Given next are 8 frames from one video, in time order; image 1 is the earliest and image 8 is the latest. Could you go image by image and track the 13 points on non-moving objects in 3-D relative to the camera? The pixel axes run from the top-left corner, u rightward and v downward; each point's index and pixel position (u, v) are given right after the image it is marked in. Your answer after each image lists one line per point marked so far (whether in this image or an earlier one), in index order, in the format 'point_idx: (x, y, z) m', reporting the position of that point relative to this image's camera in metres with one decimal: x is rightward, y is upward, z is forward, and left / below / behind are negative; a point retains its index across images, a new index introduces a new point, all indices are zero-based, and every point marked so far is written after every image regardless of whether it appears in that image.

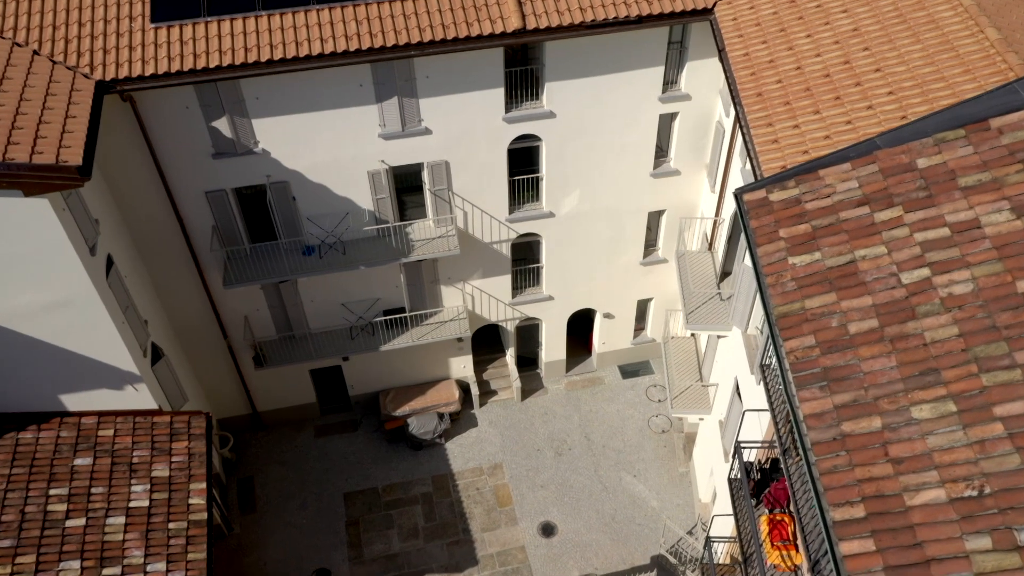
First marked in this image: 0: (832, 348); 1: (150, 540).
0: (+4.0, -0.7, +10.4) m
1: (-7.7, -5.3, +17.7) m
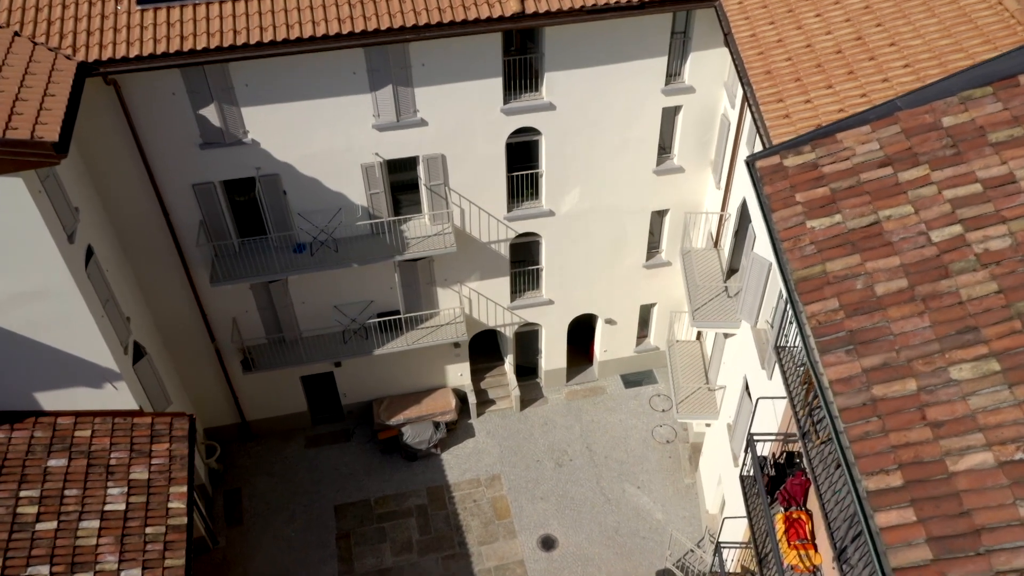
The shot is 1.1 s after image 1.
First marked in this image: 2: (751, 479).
0: (+4.0, -0.2, +9.6) m
1: (-7.7, -5.1, +16.6) m
2: (+4.3, -3.4, +14.9) m
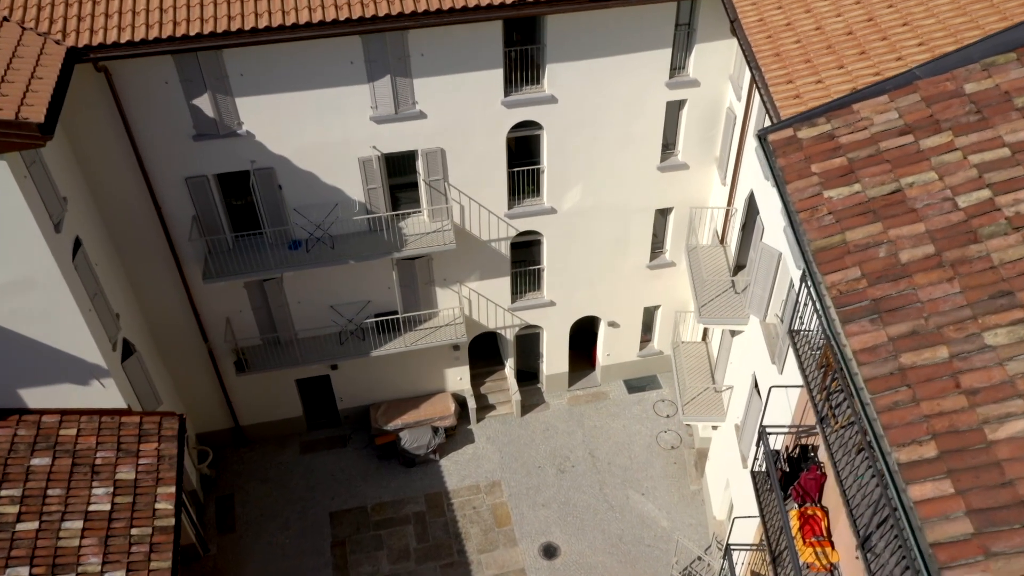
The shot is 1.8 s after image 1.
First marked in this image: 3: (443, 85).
0: (+4.0, +0.1, +9.0) m
1: (-7.7, -4.9, +16.0) m
2: (+4.3, -3.2, +14.3) m
3: (-1.6, +4.7, +19.2) m
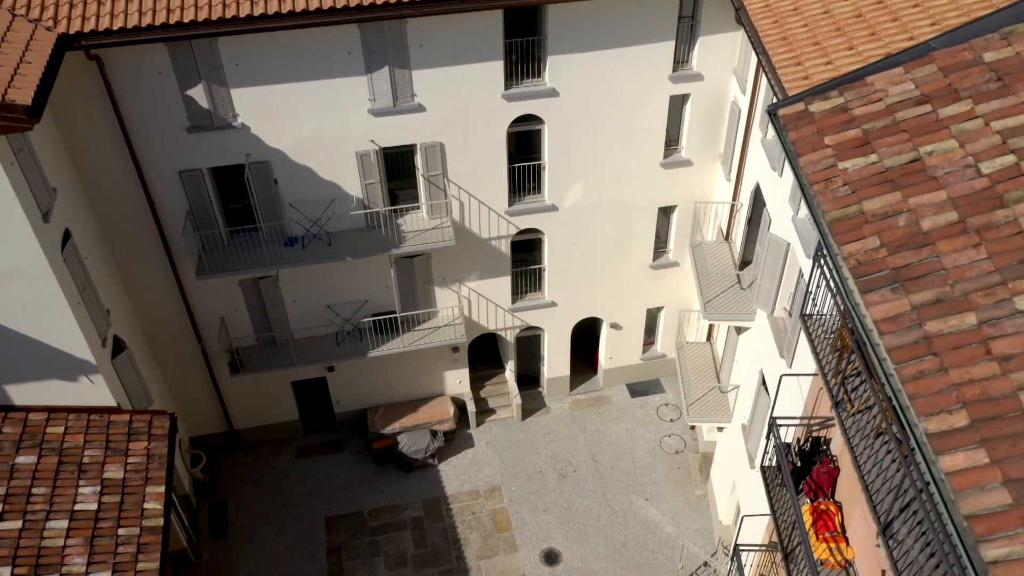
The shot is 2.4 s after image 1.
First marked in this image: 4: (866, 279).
0: (+4.0, +0.4, +8.6) m
1: (-7.7, -4.8, +15.4) m
2: (+4.3, -3.0, +13.8) m
3: (-1.6, +4.7, +18.9) m
4: (+3.6, +0.1, +8.5) m
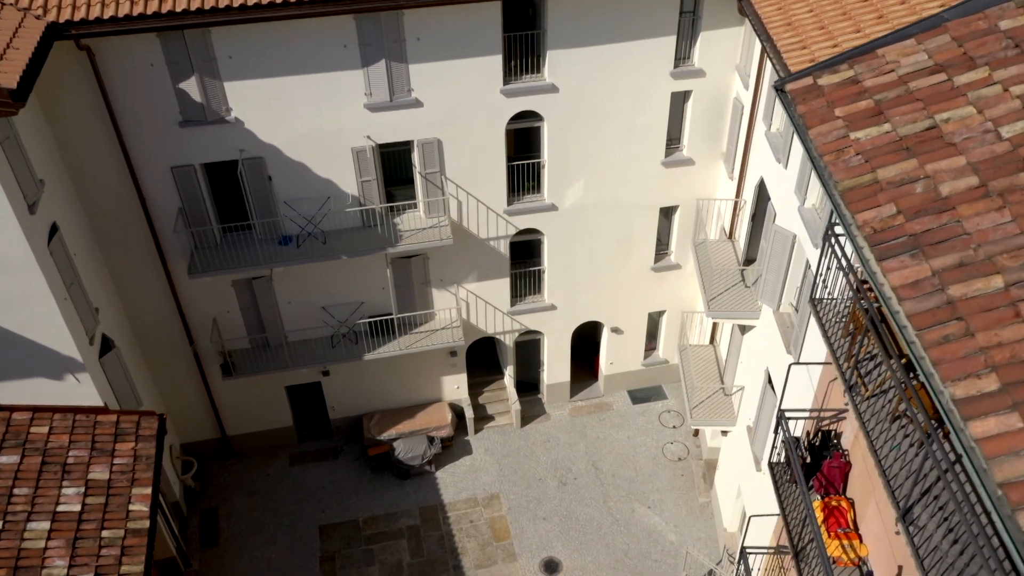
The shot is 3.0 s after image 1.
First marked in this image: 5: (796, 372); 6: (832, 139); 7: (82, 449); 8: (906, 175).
0: (+4.0, +0.7, +8.2) m
1: (-7.7, -4.6, +14.8) m
2: (+4.3, -2.8, +13.2) m
3: (-1.6, +4.8, +18.5) m
4: (+3.6, +0.4, +8.1) m
5: (+4.9, -1.4, +14.4) m
6: (+3.6, +1.7, +9.5) m
7: (-8.4, -3.1, +16.3) m
8: (+4.0, +1.1, +8.6) m
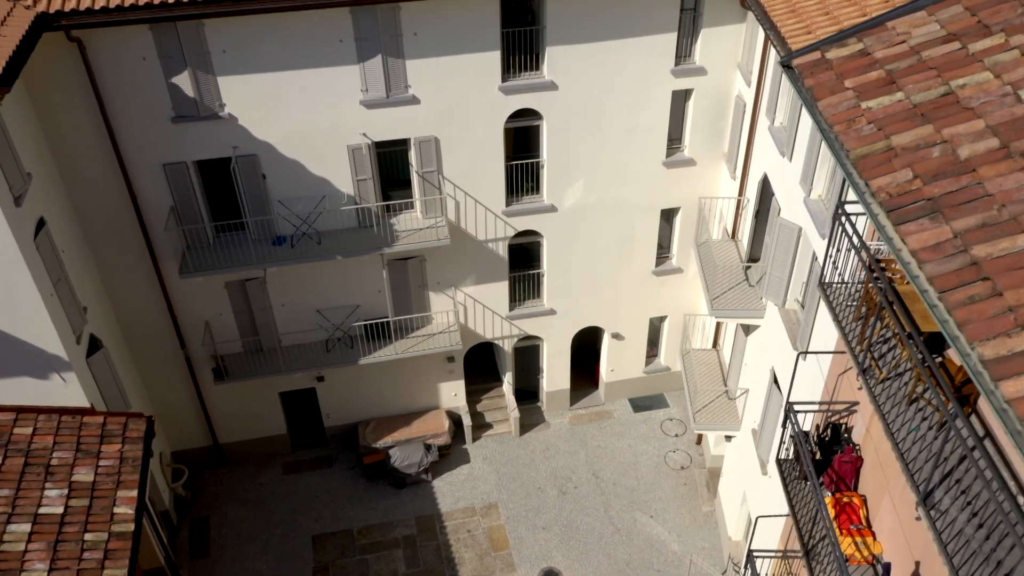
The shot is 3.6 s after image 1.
0: (+3.9, +1.0, +7.8) m
1: (-7.7, -4.5, +14.3) m
2: (+4.2, -2.6, +12.7) m
3: (-1.7, +4.8, +18.2) m
4: (+3.5, +0.7, +7.7) m
5: (+4.9, -1.3, +13.9) m
6: (+3.6, +1.9, +9.1) m
7: (-8.4, -3.1, +15.8) m
8: (+4.0, +1.4, +8.2) m
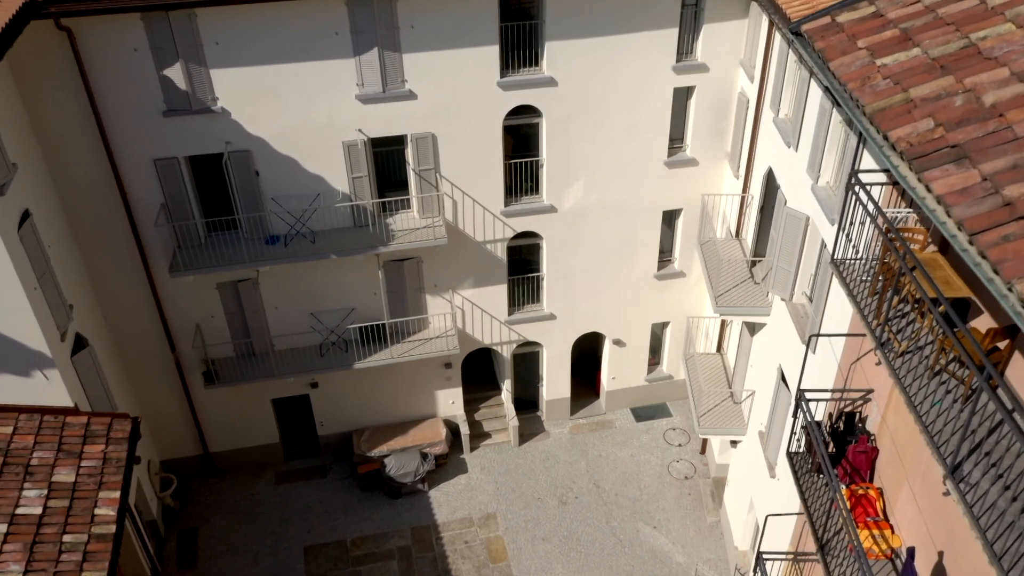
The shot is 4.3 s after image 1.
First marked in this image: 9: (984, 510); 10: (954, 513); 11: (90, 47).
0: (+3.9, +1.4, +7.3) m
1: (-7.8, -4.3, +13.6) m
2: (+4.2, -2.4, +12.2) m
3: (-1.7, +4.8, +17.9) m
4: (+3.5, +1.1, +7.2) m
5: (+4.9, -1.1, +13.4) m
6: (+3.6, +2.3, +8.7) m
7: (-8.4, -2.9, +15.2) m
8: (+4.0, +1.8, +7.7) m
9: (+4.1, -2.0, +7.3) m
10: (+4.9, -2.5, +9.3) m
11: (-8.2, +4.7, +16.2) m
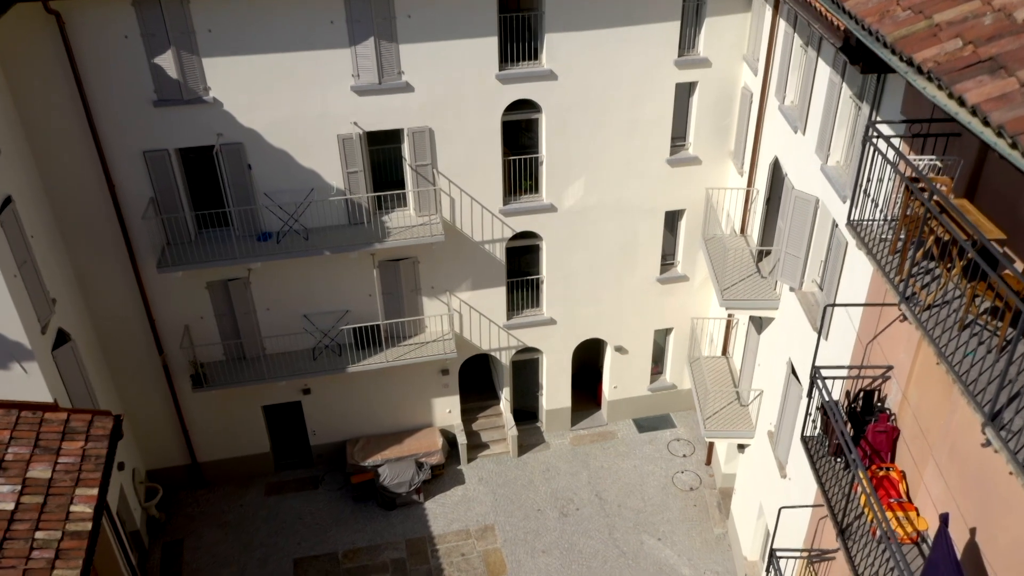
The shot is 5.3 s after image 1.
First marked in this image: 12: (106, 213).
0: (+3.9, +2.0, +6.8) m
1: (-7.8, -4.0, +12.9) m
2: (+4.2, -2.1, +11.5) m
3: (-1.7, +4.9, +17.6) m
4: (+3.5, +1.7, +6.7) m
5: (+4.8, -0.8, +12.8) m
6: (+3.6, +2.8, +8.2) m
7: (-8.5, -2.7, +14.5) m
8: (+4.0, +2.3, +7.2) m
9: (+4.1, -1.4, +6.7) m
10: (+4.9, -2.0, +8.6) m
11: (-8.2, +4.8, +15.8) m
12: (-8.5, +1.6, +17.5) m
